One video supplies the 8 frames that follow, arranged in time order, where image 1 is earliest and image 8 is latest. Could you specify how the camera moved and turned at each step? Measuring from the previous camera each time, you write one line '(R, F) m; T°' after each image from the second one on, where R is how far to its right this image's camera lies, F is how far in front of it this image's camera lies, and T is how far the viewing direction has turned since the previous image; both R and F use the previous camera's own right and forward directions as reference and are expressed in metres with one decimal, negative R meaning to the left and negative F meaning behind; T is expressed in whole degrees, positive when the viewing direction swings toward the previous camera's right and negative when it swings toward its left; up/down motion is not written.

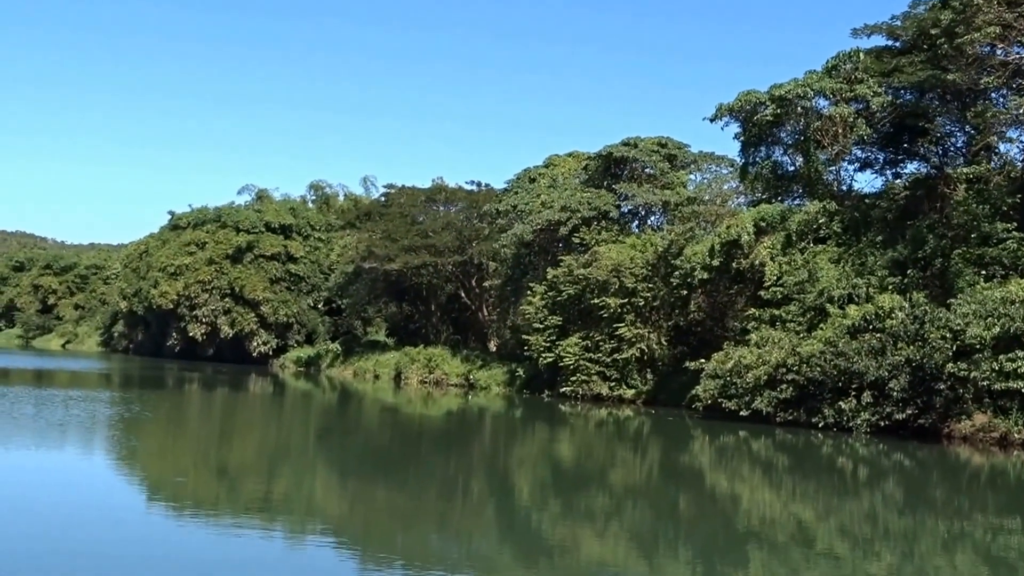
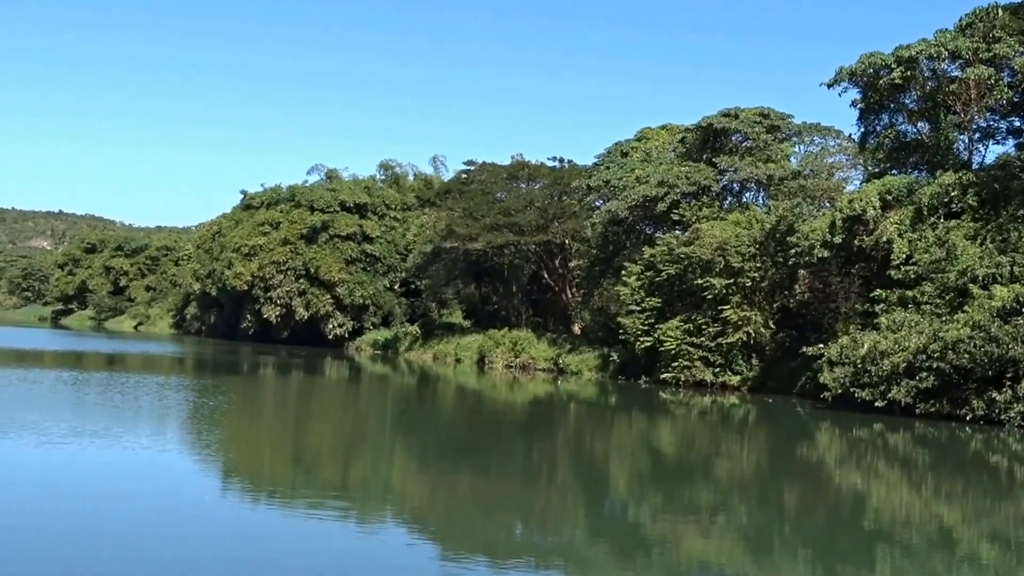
(-0.7, +1.7) m; -3°
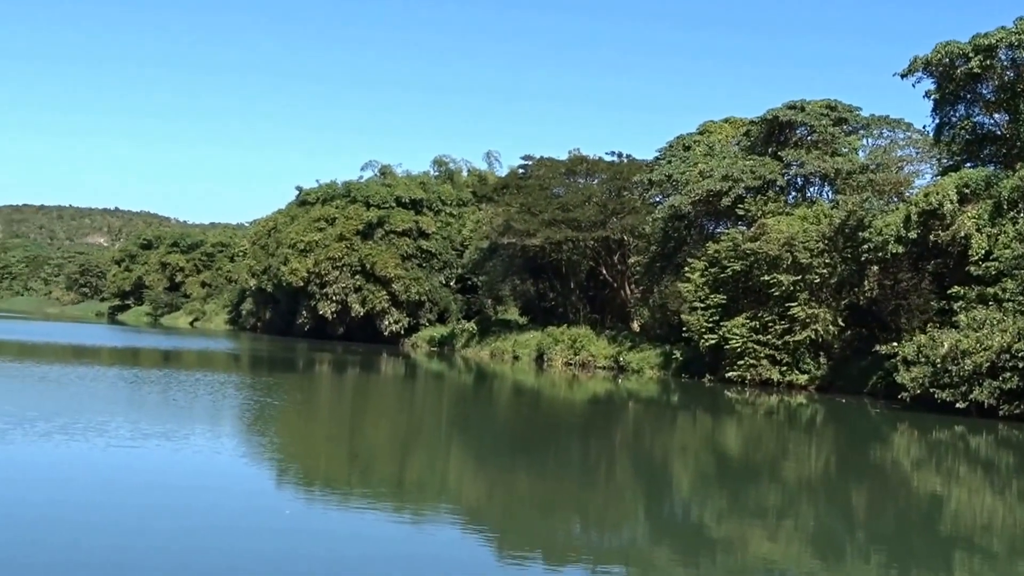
(-0.2, +0.5) m; -2°
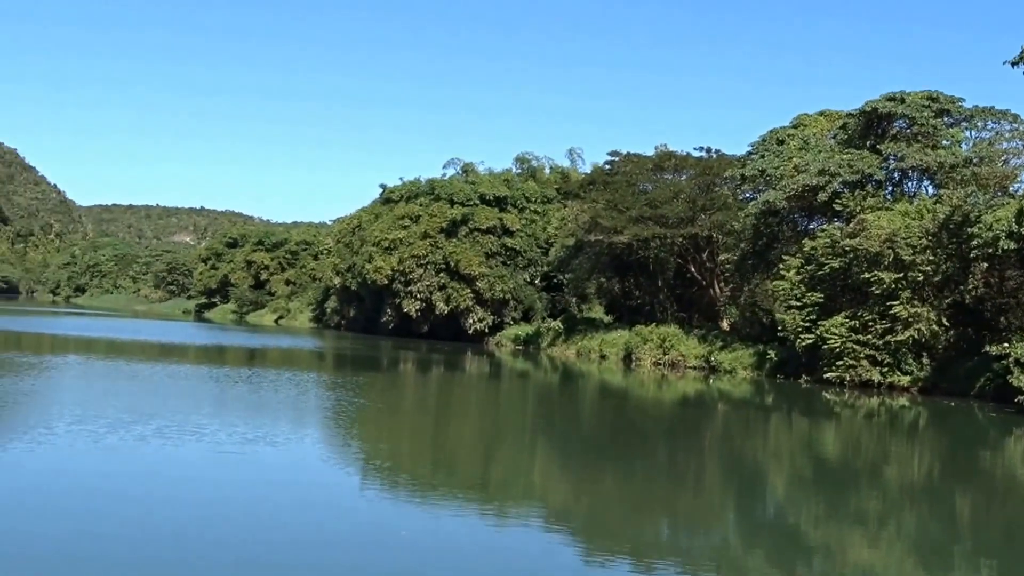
(-0.2, +0.6) m; -4°
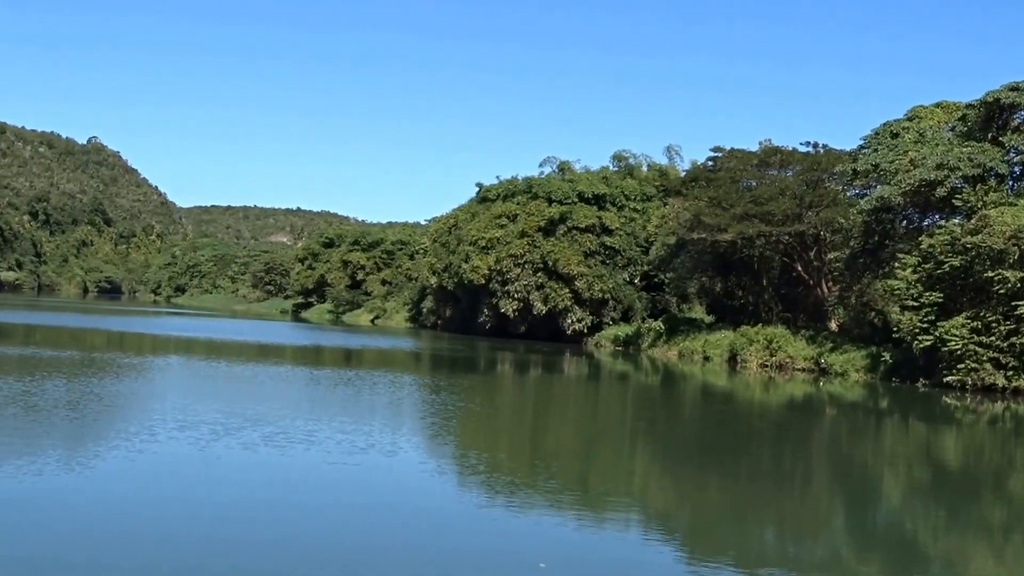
(-0.2, +0.7) m; -4°
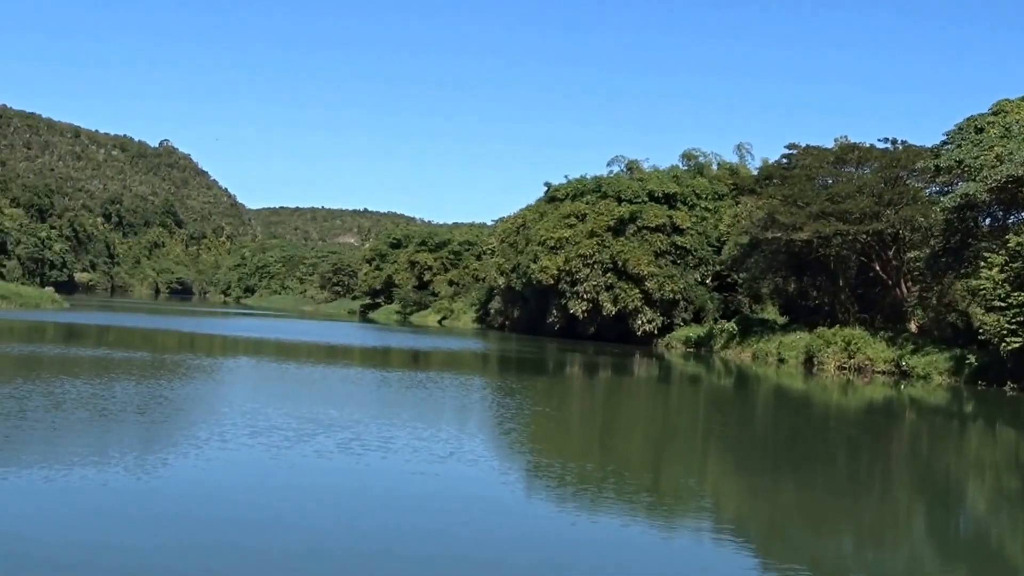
(-0.1, +0.5) m; -3°
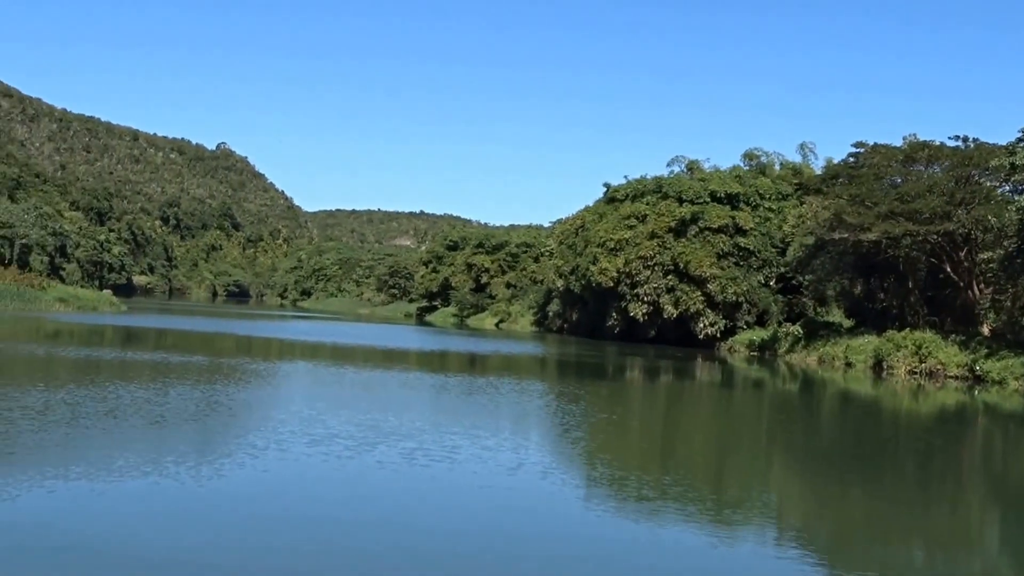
(-0.1, +0.6) m; -2°
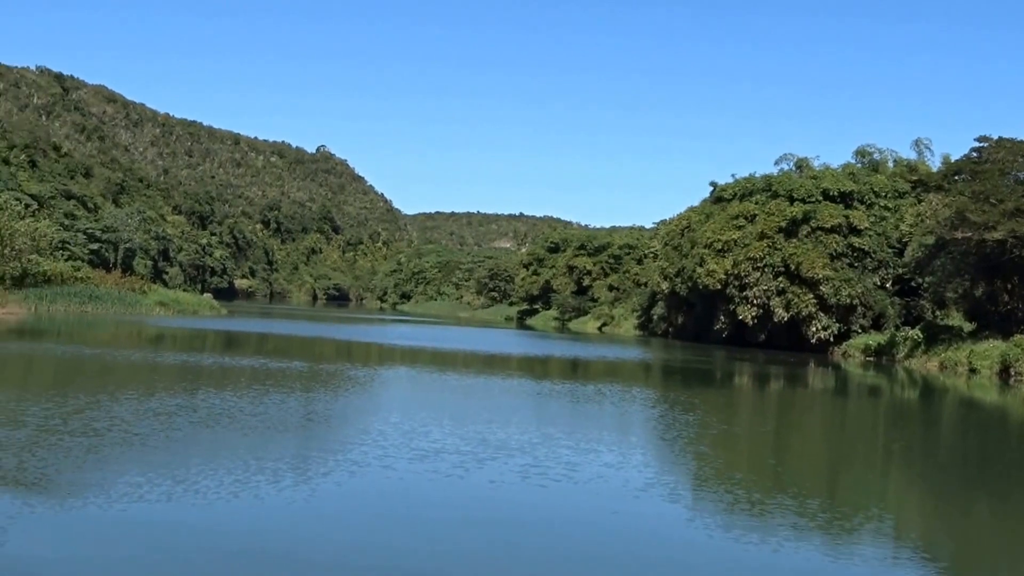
(-0.2, +1.0) m; -4°
